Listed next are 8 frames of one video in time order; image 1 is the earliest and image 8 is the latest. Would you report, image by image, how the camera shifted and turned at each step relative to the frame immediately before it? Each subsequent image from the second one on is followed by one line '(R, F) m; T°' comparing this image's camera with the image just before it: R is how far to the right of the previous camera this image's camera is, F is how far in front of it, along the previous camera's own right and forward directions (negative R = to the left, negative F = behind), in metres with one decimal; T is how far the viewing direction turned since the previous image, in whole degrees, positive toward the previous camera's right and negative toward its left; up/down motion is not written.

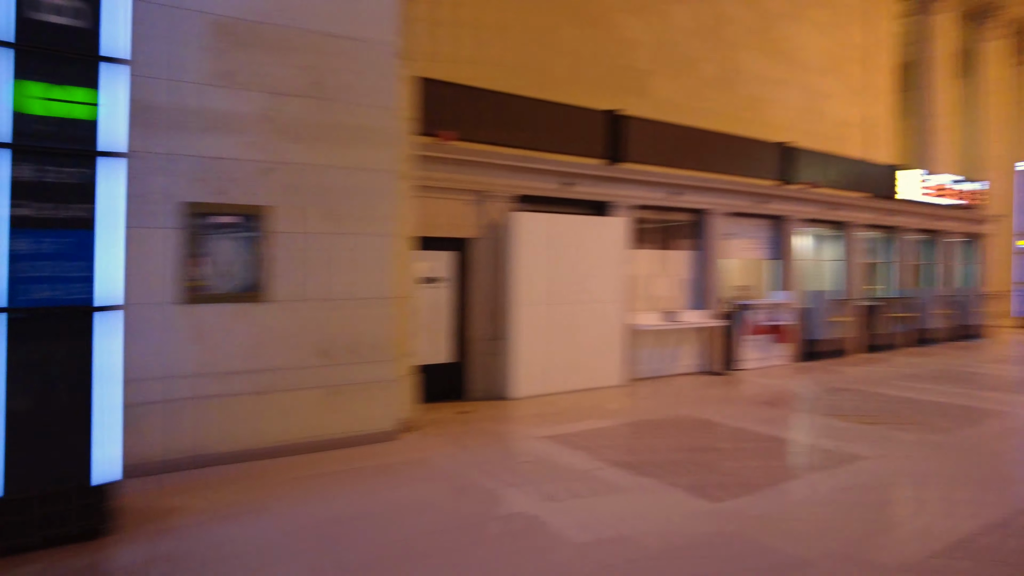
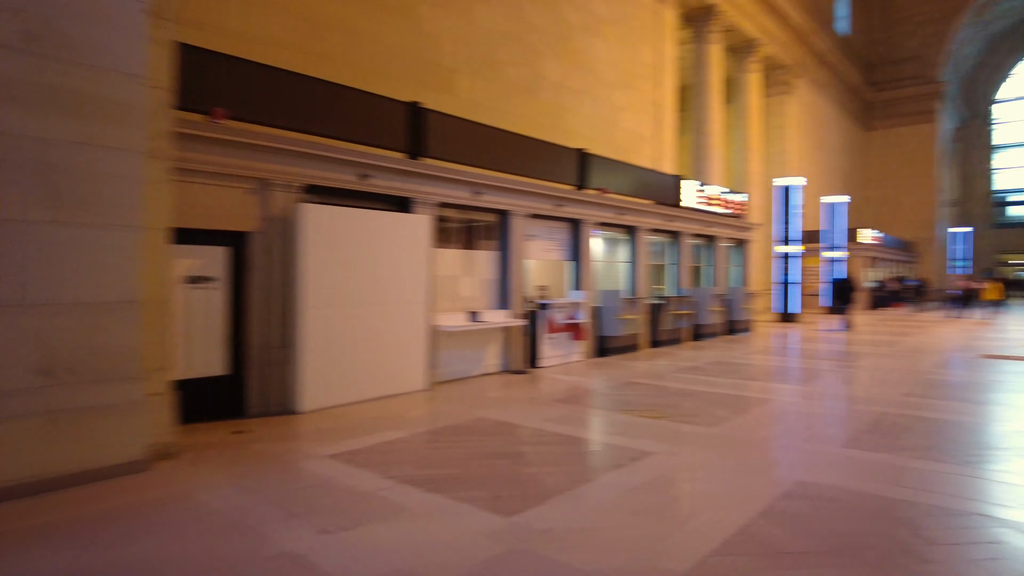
(+0.2, +0.4) m; +16°
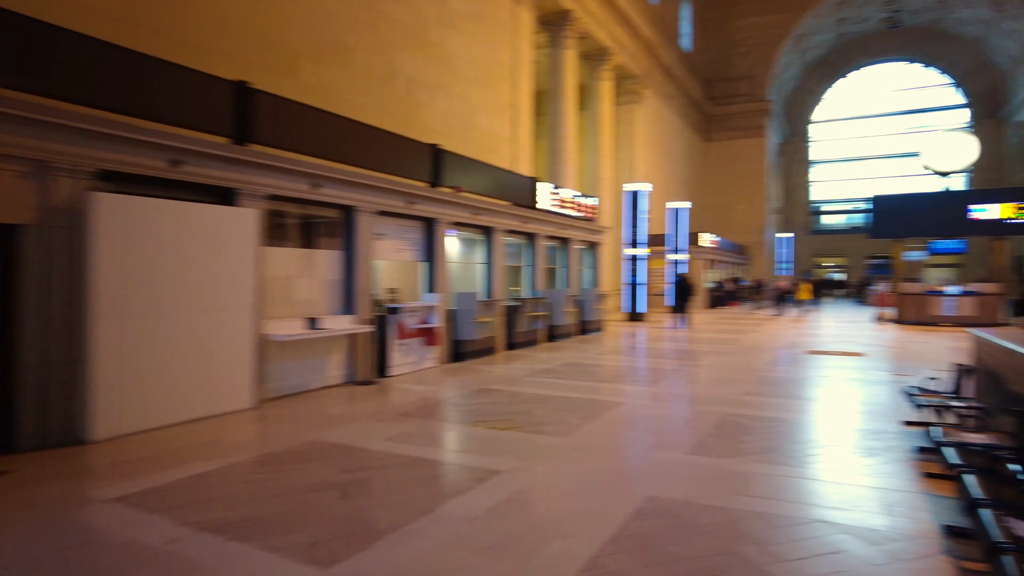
(+0.2, +0.5) m; +12°
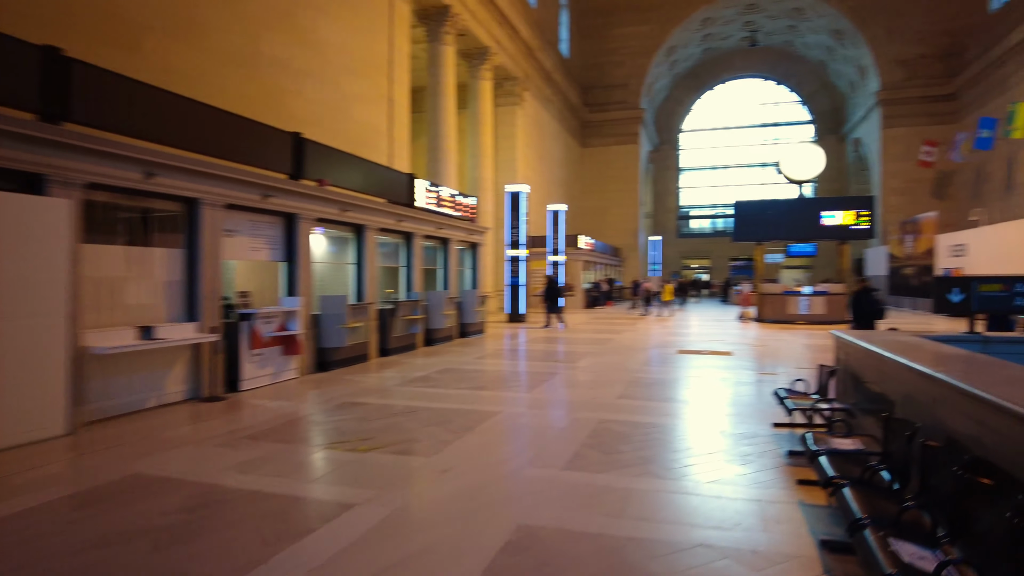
(+0.2, +0.5) m; +10°
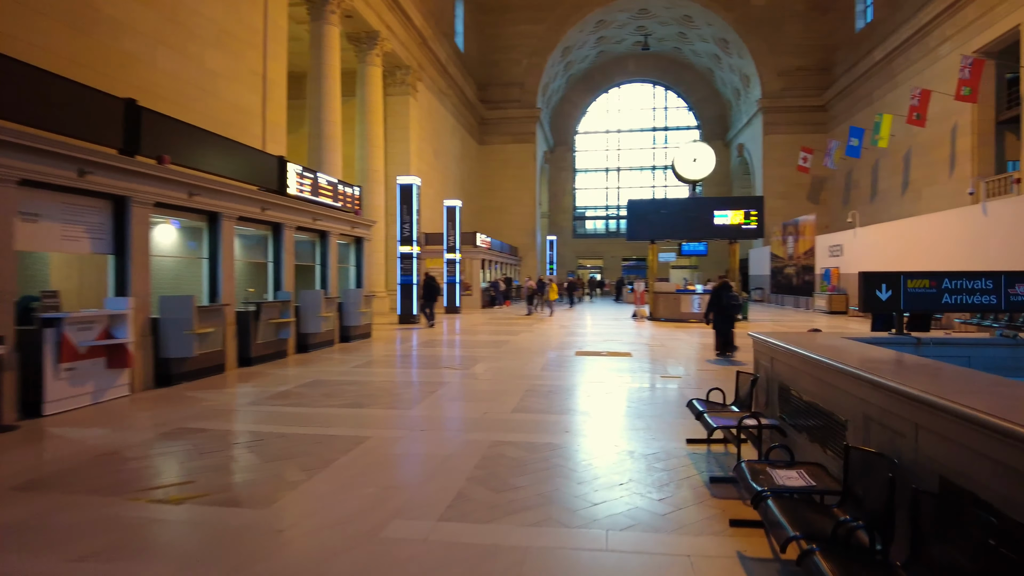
(+0.2, +1.0) m; +9°
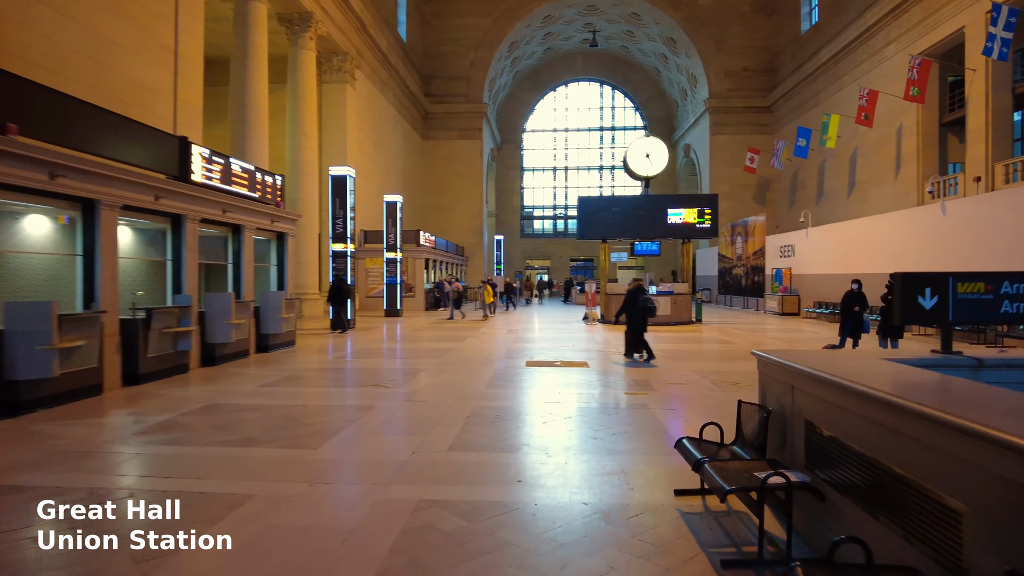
(+0.1, +1.3) m; +5°
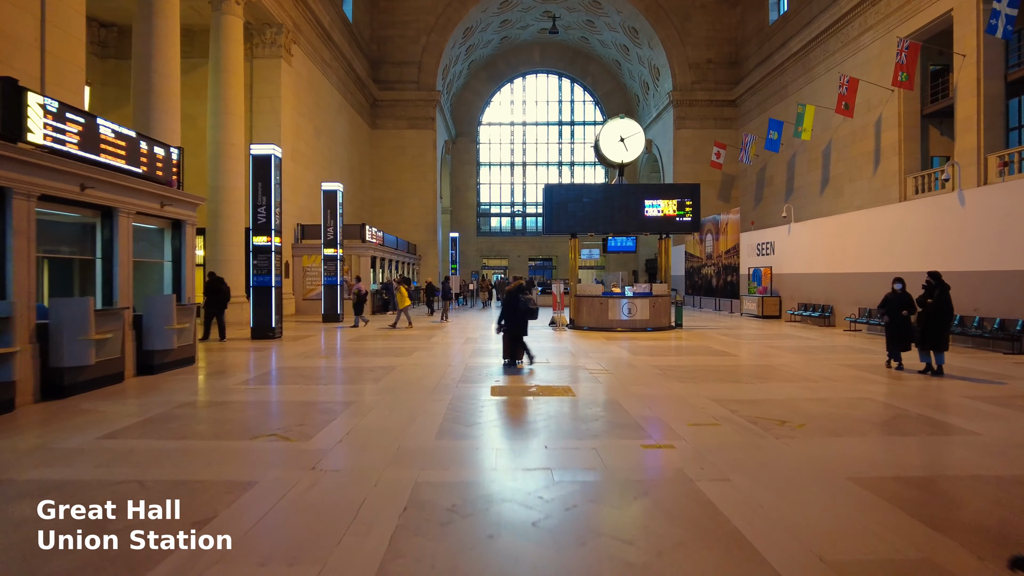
(-0.1, +2.4) m; +4°
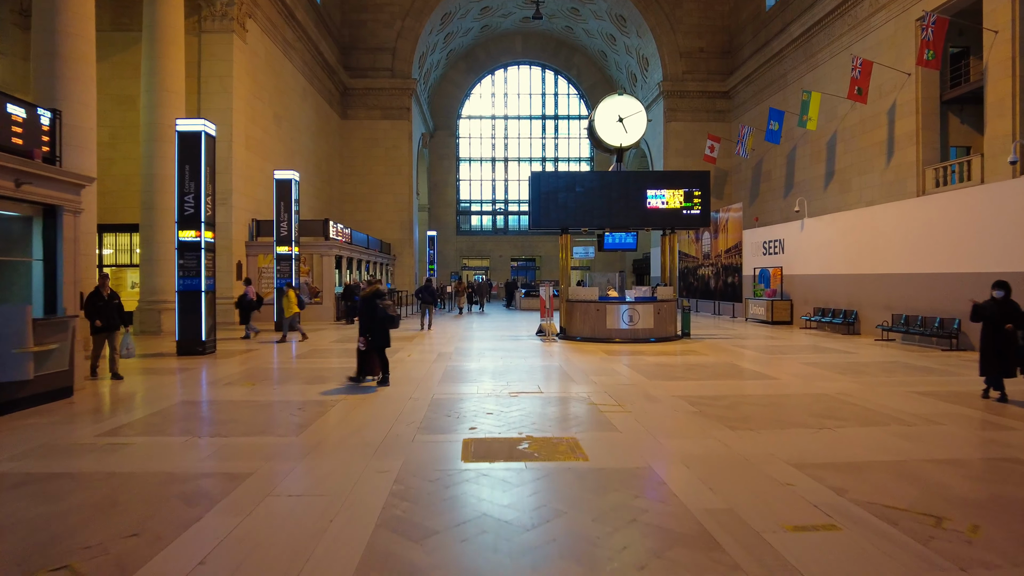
(0.0, +2.4) m; +2°
